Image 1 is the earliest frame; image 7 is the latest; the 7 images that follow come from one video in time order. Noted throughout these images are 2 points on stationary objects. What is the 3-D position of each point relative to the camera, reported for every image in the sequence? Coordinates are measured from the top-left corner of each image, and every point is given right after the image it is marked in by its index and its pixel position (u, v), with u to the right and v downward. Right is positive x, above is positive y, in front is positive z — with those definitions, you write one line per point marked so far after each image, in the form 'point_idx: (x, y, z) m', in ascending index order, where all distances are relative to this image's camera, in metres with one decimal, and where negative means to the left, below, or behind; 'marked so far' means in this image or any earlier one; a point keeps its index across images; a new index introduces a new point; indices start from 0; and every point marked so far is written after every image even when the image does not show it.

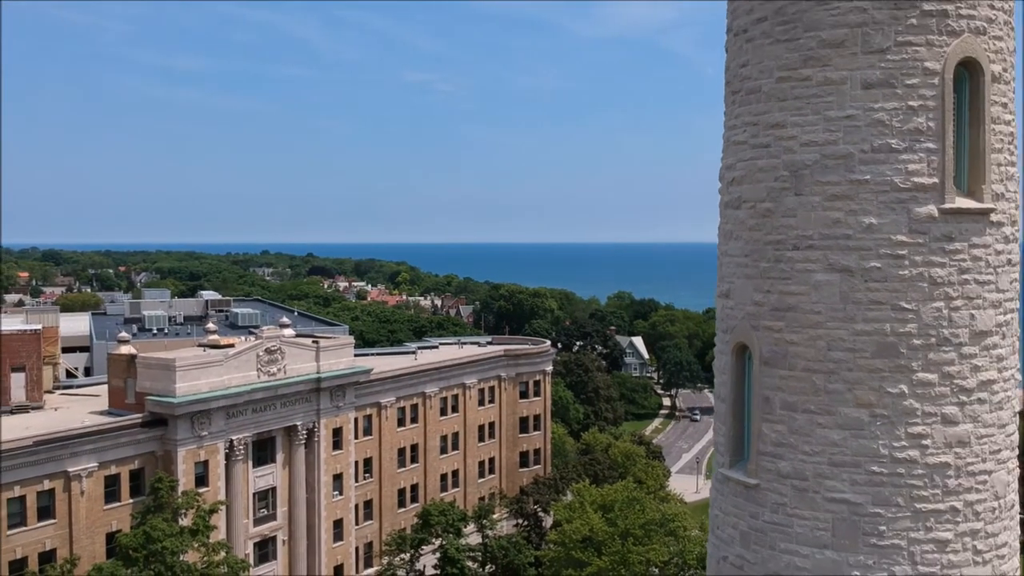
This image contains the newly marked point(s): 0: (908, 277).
0: (+3.3, +0.1, +7.2) m
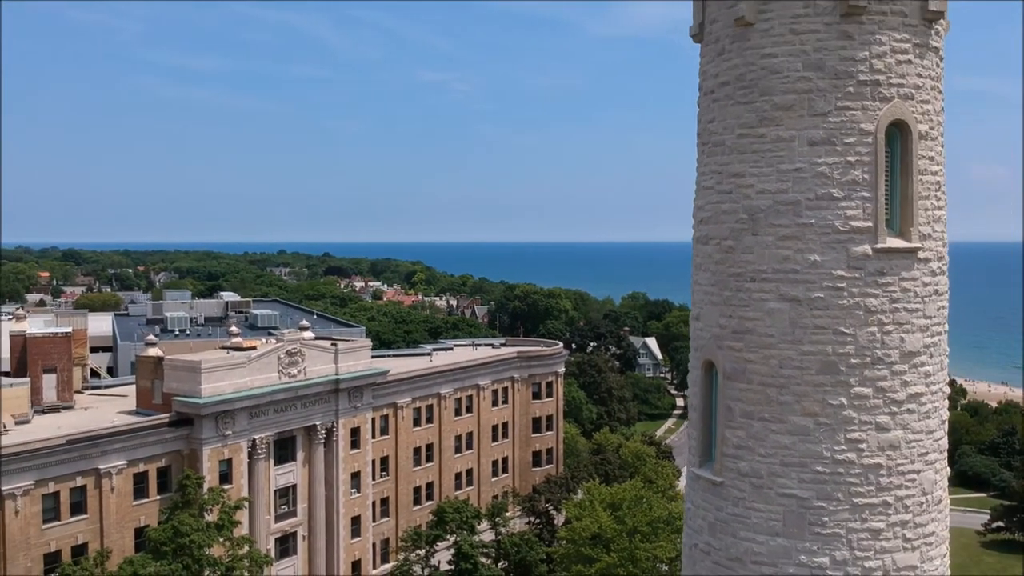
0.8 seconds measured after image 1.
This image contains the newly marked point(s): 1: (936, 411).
0: (+3.3, -0.2, +8.5) m
1: (+4.4, -1.3, +8.8) m
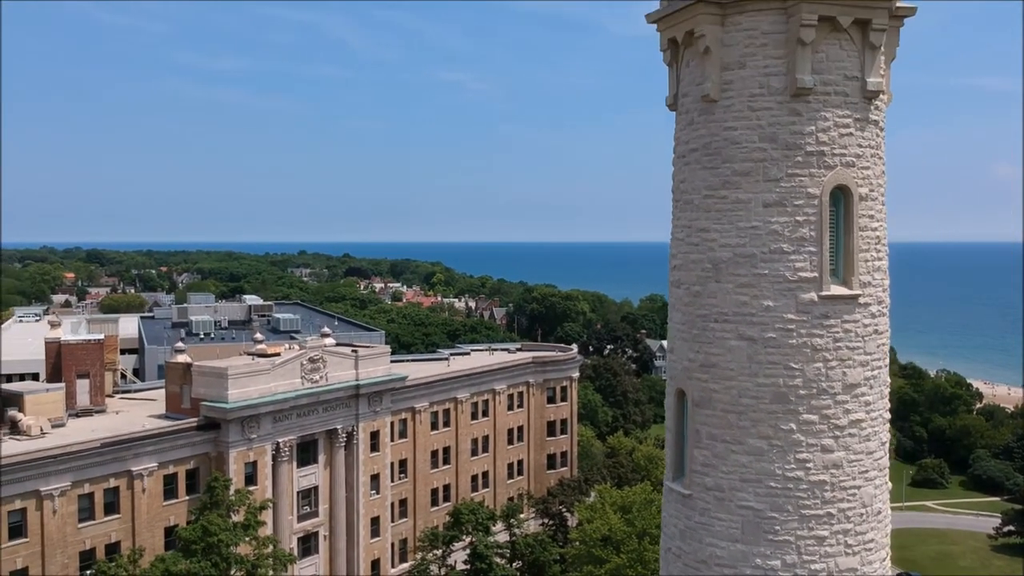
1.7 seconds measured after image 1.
0: (+3.3, -0.6, +9.9) m
1: (+4.4, -1.7, +10.2) m
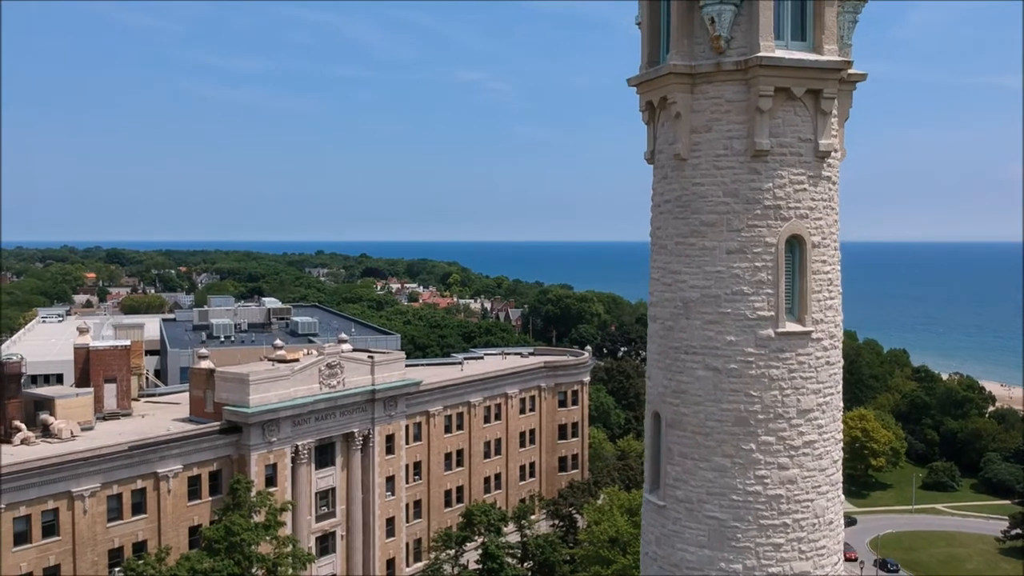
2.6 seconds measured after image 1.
0: (+3.2, -1.1, +11.2) m
1: (+4.3, -2.2, +11.6) m
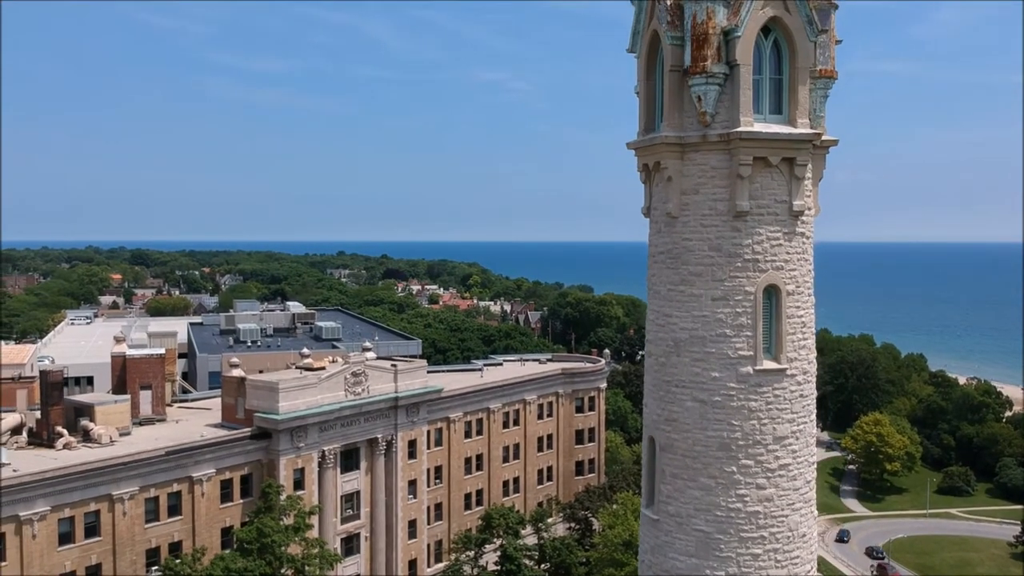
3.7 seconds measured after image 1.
0: (+3.4, -1.8, +12.9) m
1: (+4.5, -2.9, +13.2) m
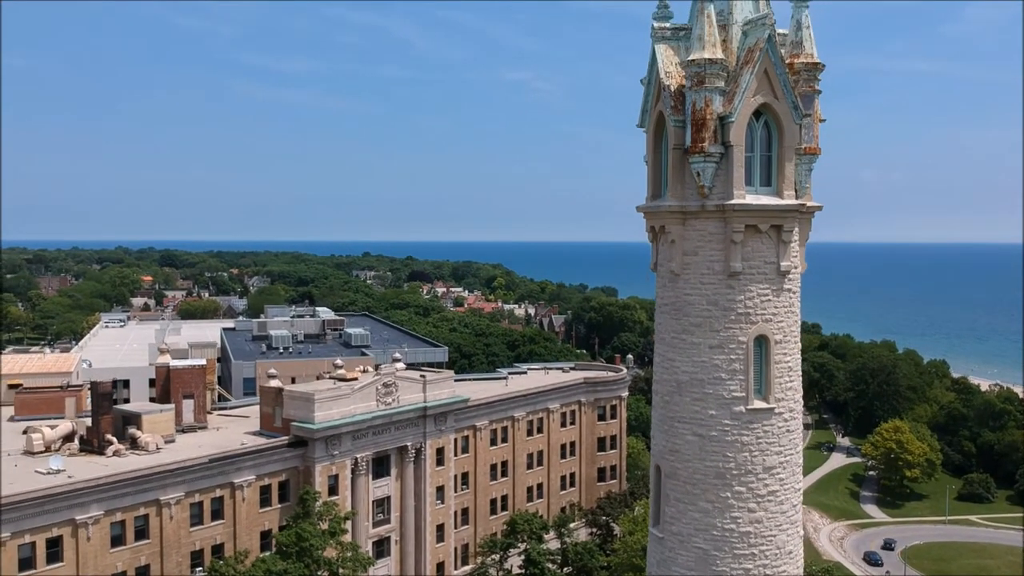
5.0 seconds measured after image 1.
0: (+3.8, -2.7, +14.8) m
1: (+4.9, -3.8, +15.1) m
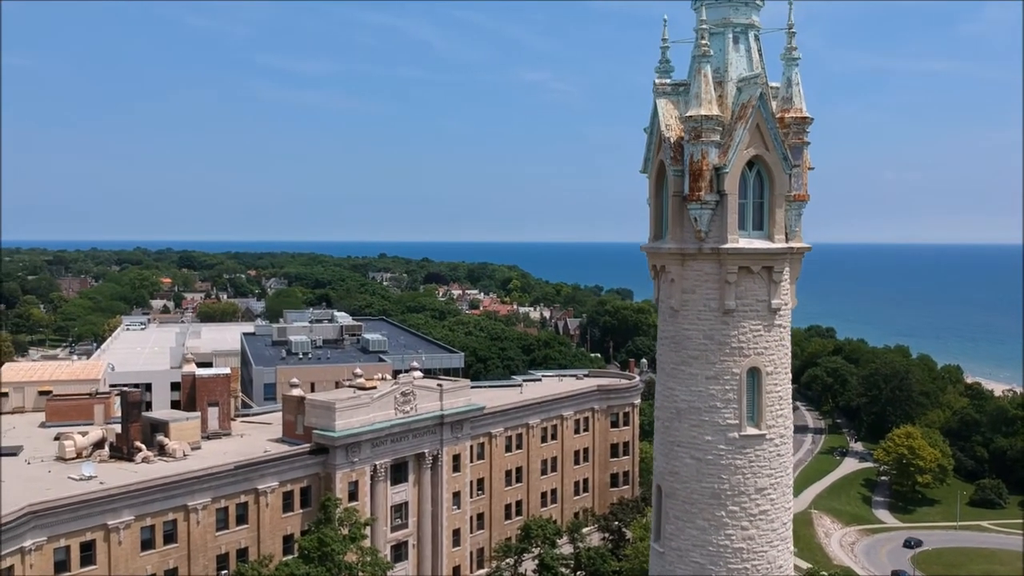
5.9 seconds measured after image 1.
0: (+4.0, -3.3, +16.2) m
1: (+5.1, -4.4, +16.4) m
